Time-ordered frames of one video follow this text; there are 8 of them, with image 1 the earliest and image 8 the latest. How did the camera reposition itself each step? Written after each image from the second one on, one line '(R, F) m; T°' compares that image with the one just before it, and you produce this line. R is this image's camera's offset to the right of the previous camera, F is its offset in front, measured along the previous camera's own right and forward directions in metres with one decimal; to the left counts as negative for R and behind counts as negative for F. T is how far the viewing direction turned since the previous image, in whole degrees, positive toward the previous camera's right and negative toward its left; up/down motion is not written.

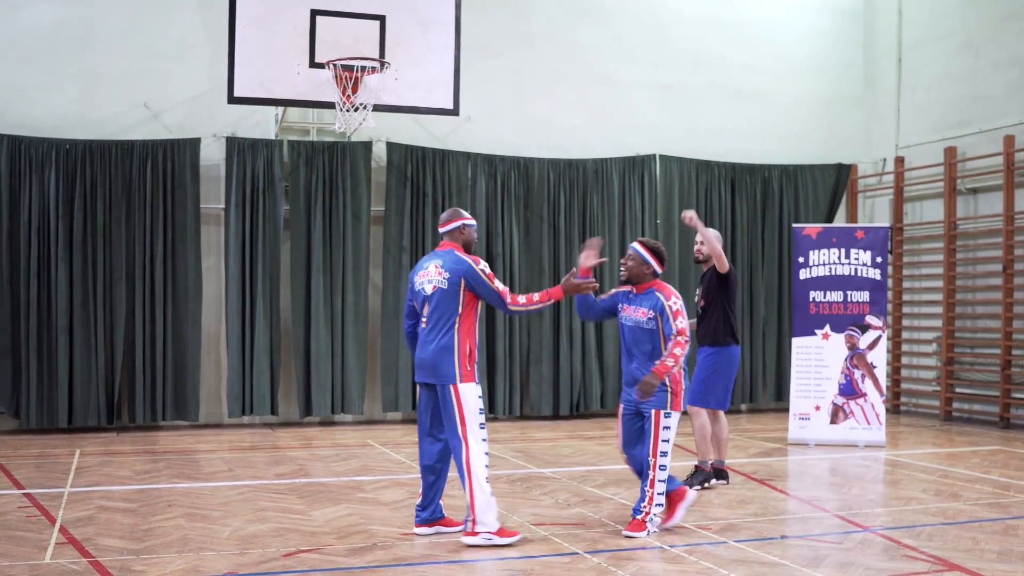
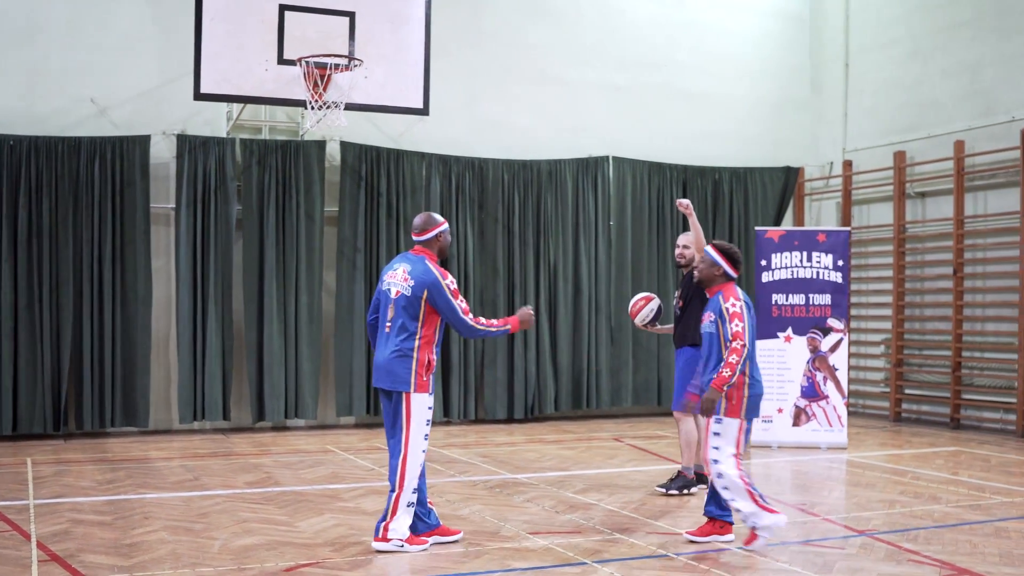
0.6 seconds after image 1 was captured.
(-0.4, +0.1) m; +4°
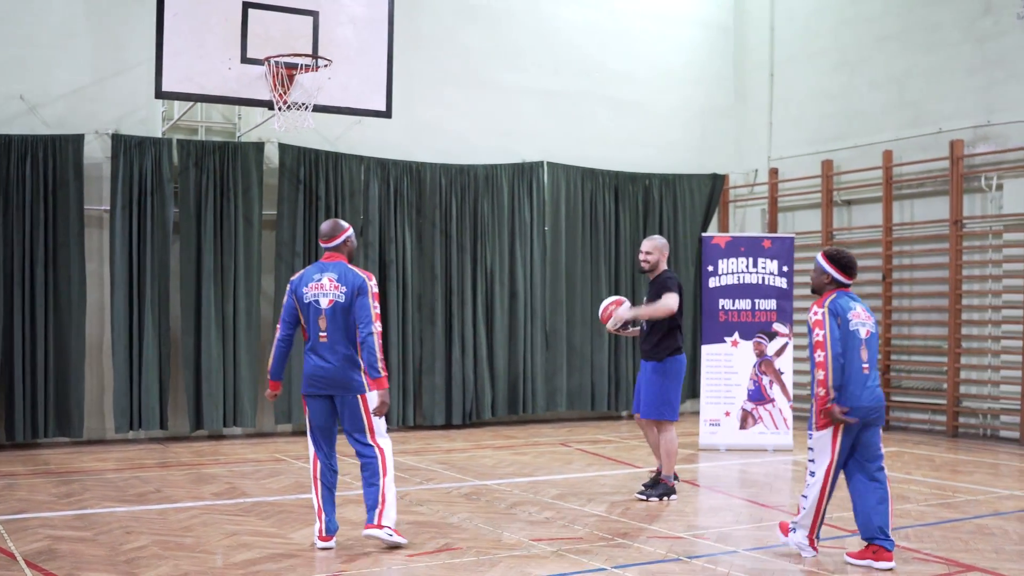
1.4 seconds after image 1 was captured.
(-0.6, +0.1) m; +6°
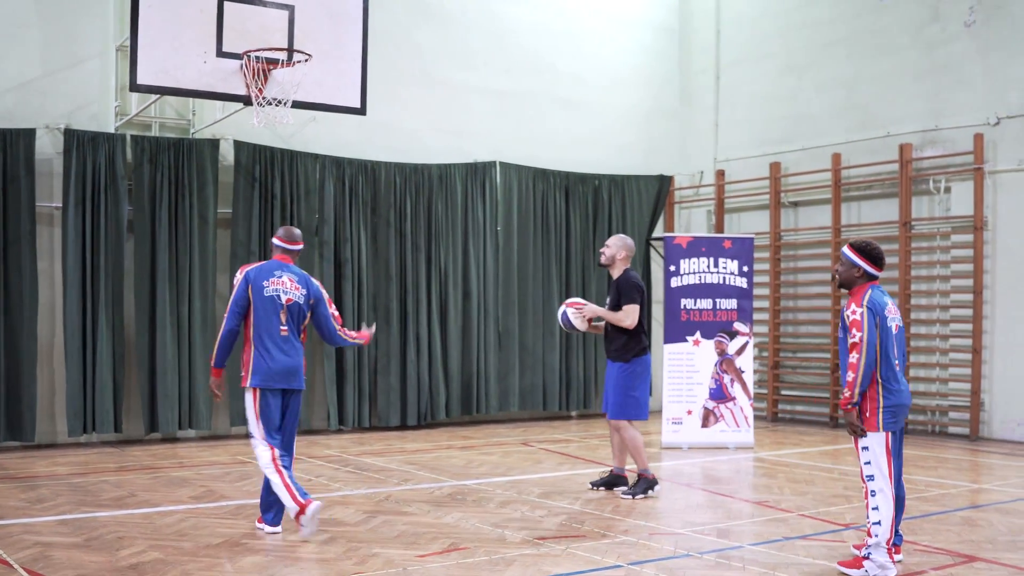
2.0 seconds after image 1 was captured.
(-0.5, 0.0) m; +5°
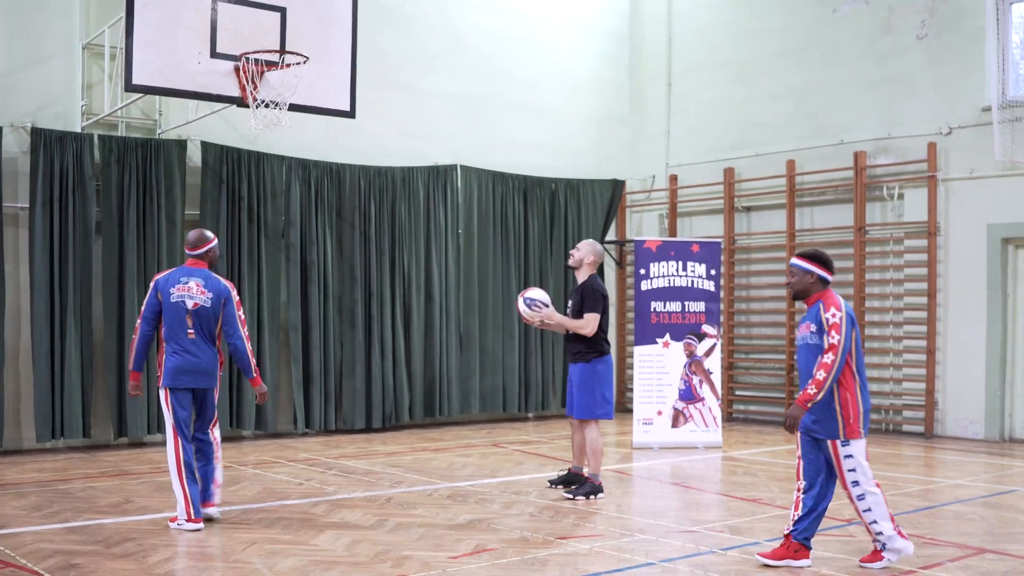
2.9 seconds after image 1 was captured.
(-0.6, 0.0) m; +5°
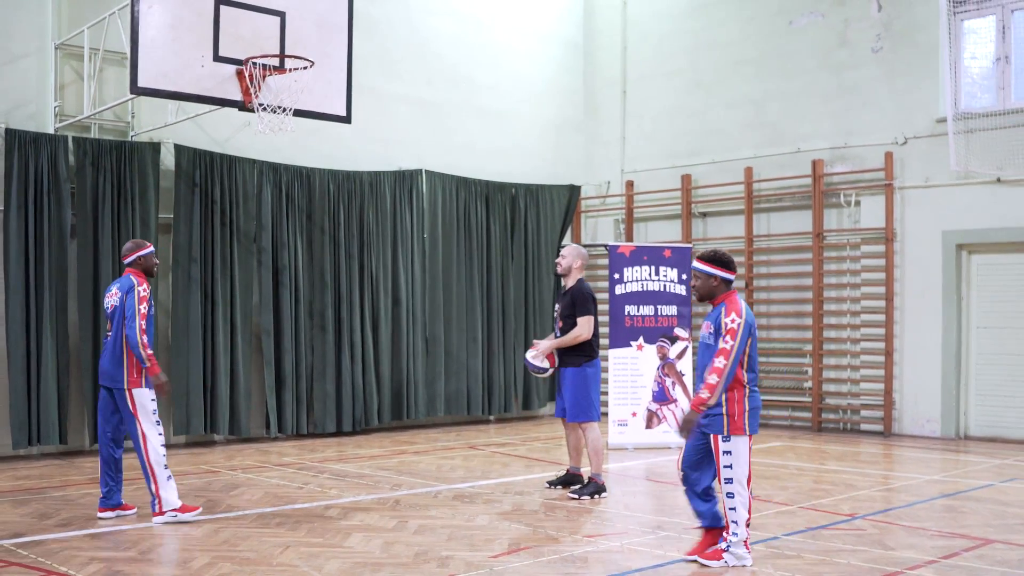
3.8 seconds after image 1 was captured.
(-0.6, -0.1) m; +5°
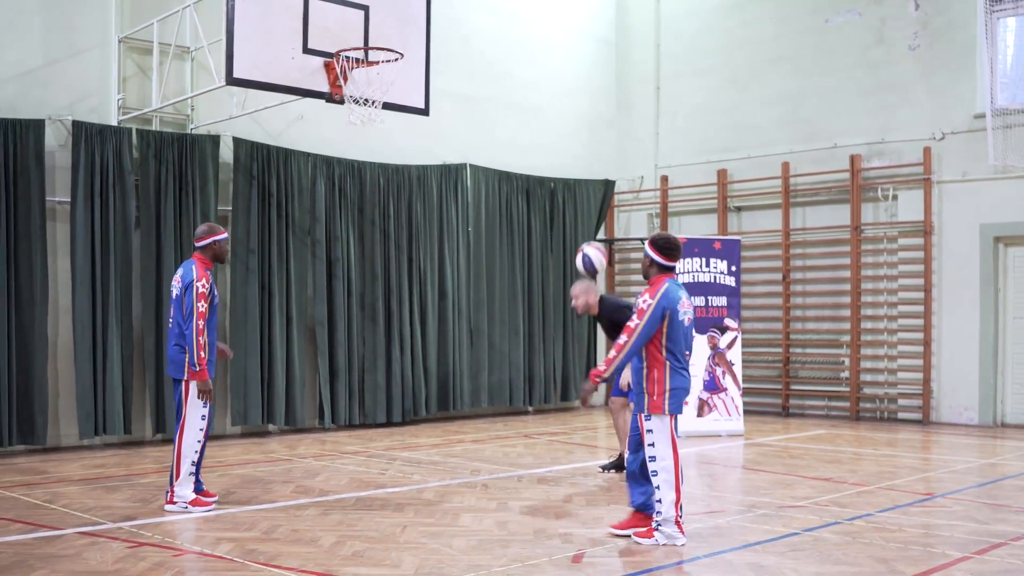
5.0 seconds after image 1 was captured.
(-0.6, -0.1) m; +2°
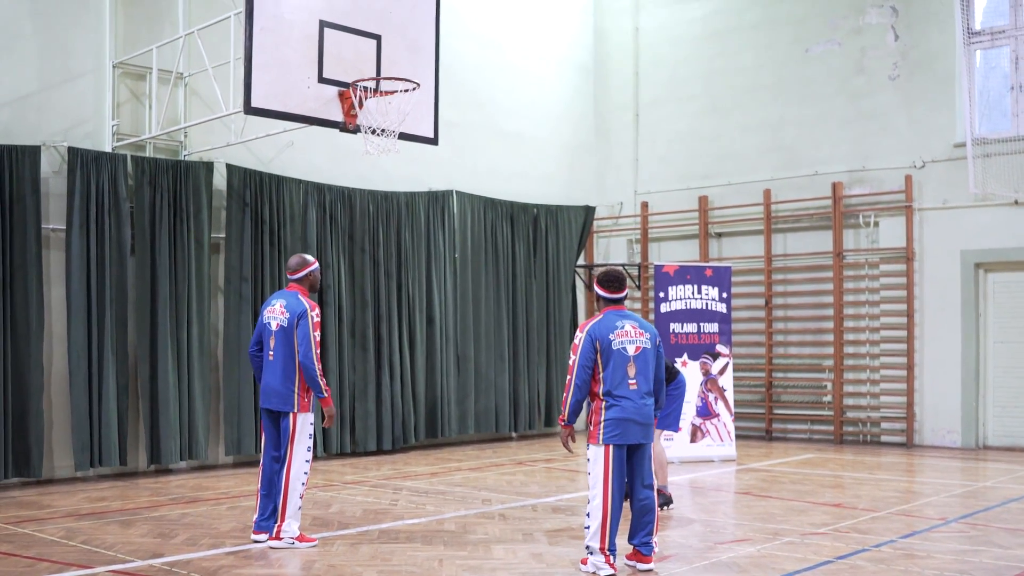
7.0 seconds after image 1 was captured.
(-0.4, 0.0) m; +3°
